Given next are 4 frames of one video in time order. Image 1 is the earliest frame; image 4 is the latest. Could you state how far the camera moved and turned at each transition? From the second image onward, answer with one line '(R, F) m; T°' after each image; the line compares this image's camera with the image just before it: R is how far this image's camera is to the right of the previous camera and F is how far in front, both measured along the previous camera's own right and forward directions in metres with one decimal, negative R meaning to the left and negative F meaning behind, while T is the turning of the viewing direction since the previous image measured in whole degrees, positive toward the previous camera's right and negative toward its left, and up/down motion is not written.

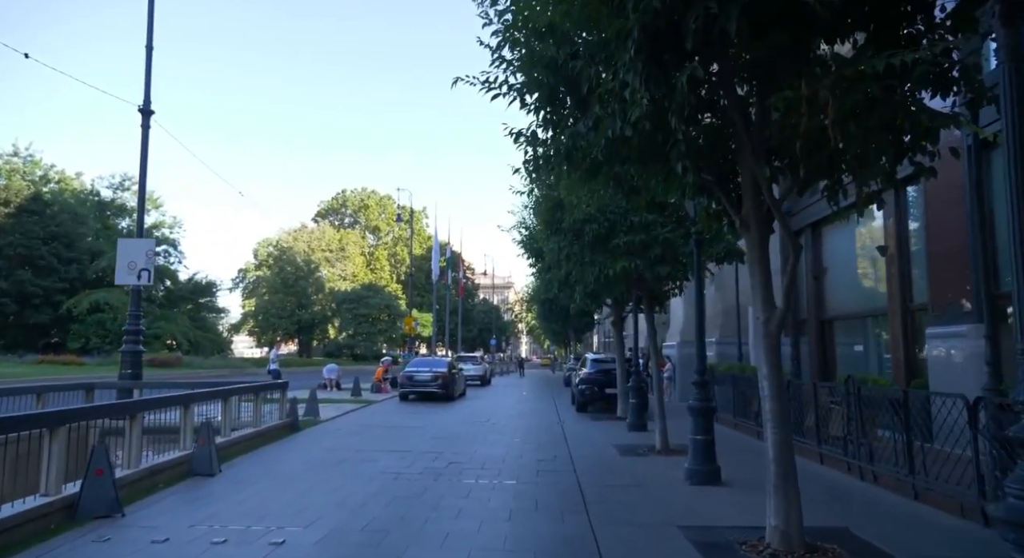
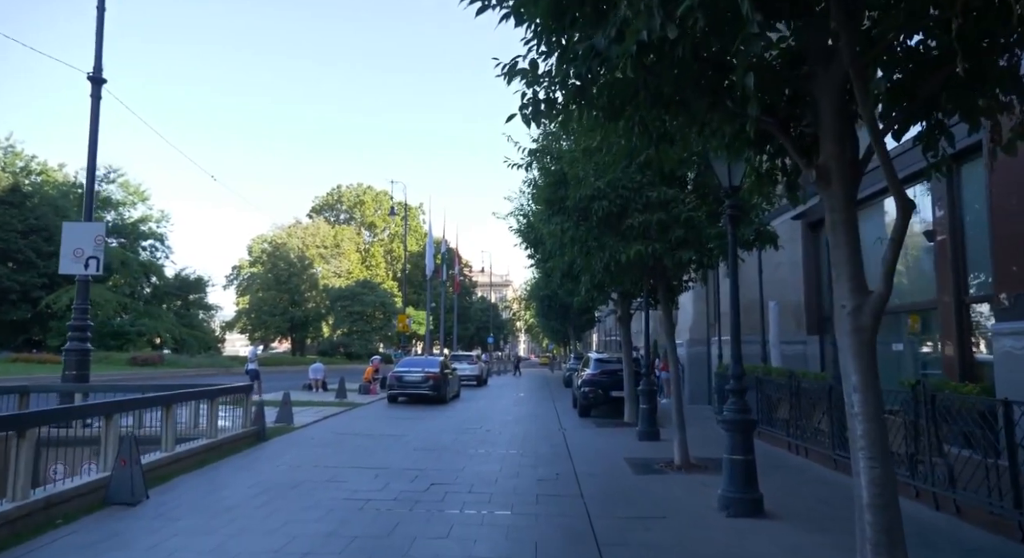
(0.0, +1.7) m; 0°
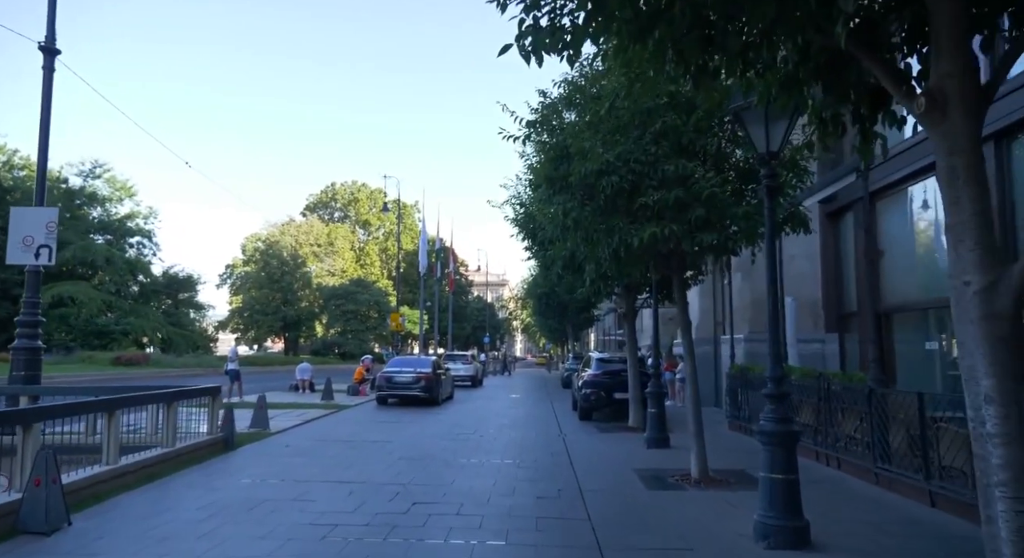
(0.0, +1.3) m; 0°
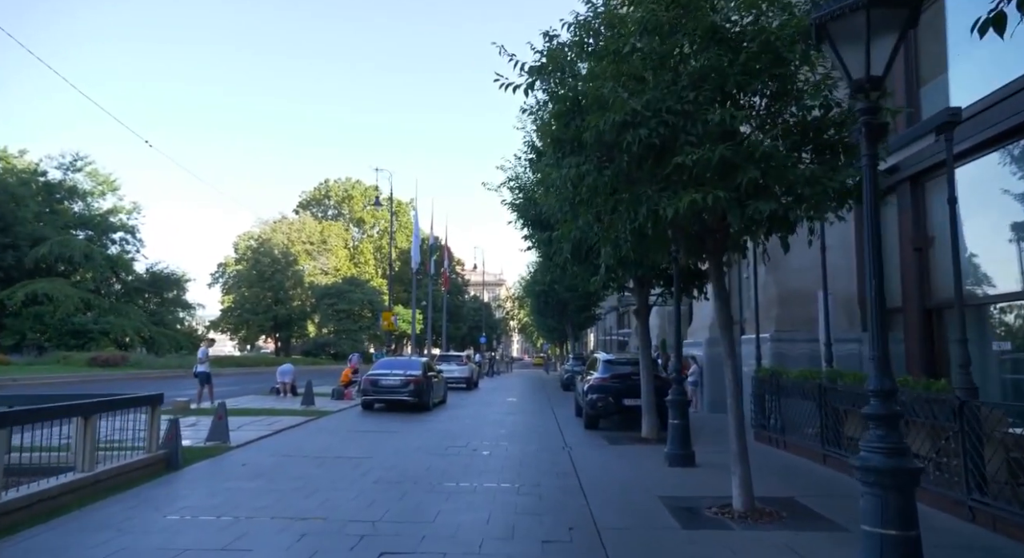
(0.0, +1.9) m; 0°
